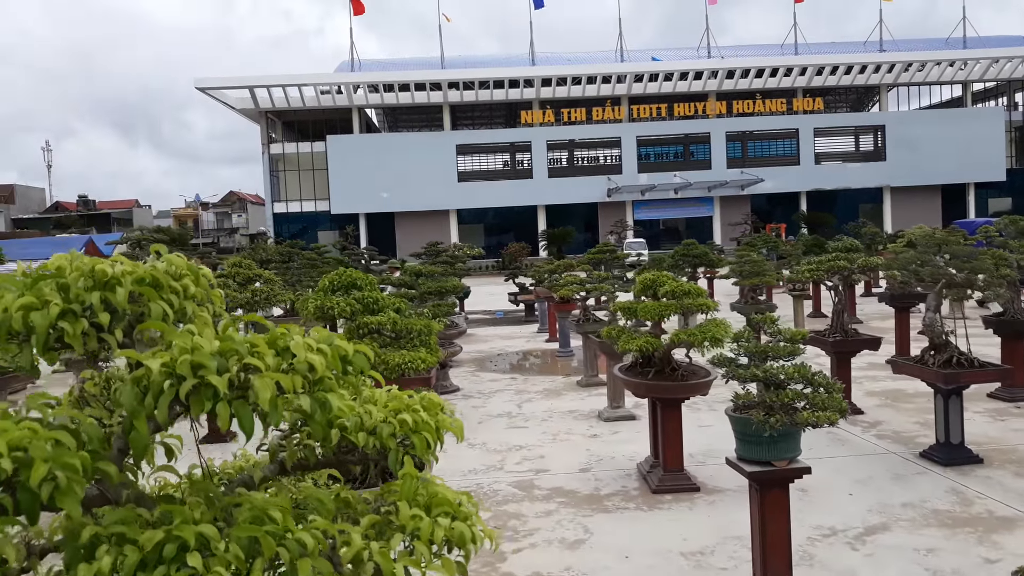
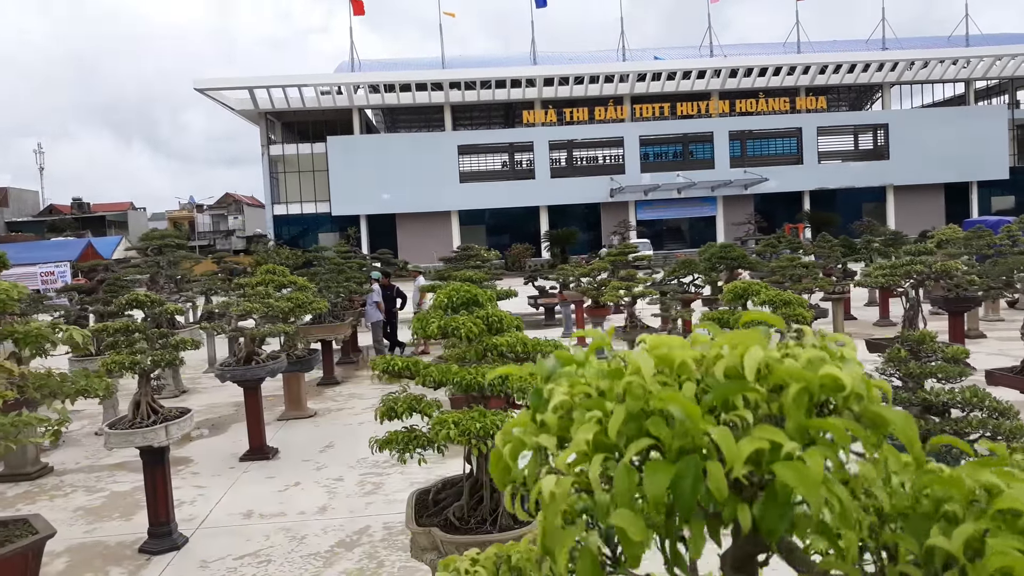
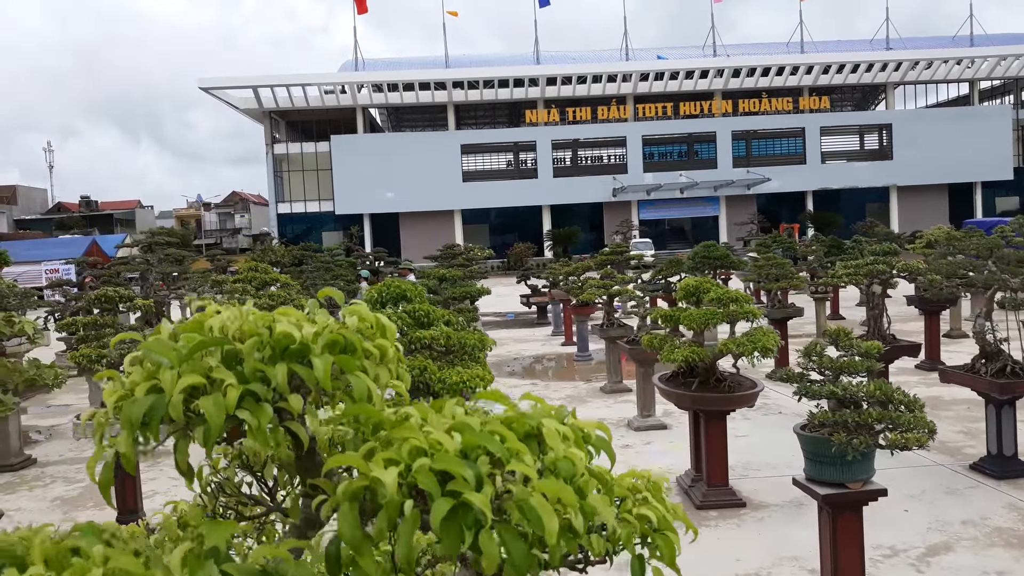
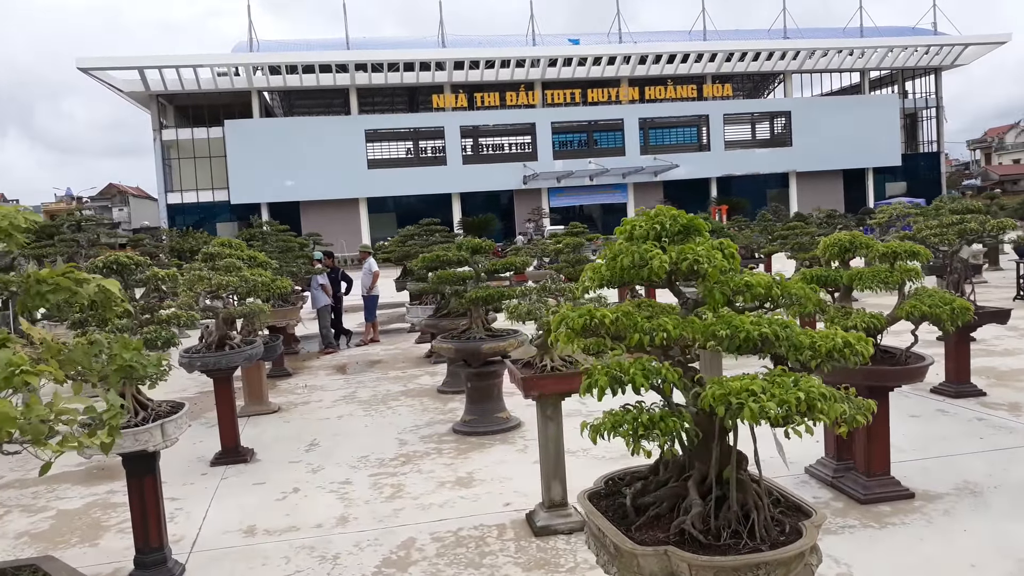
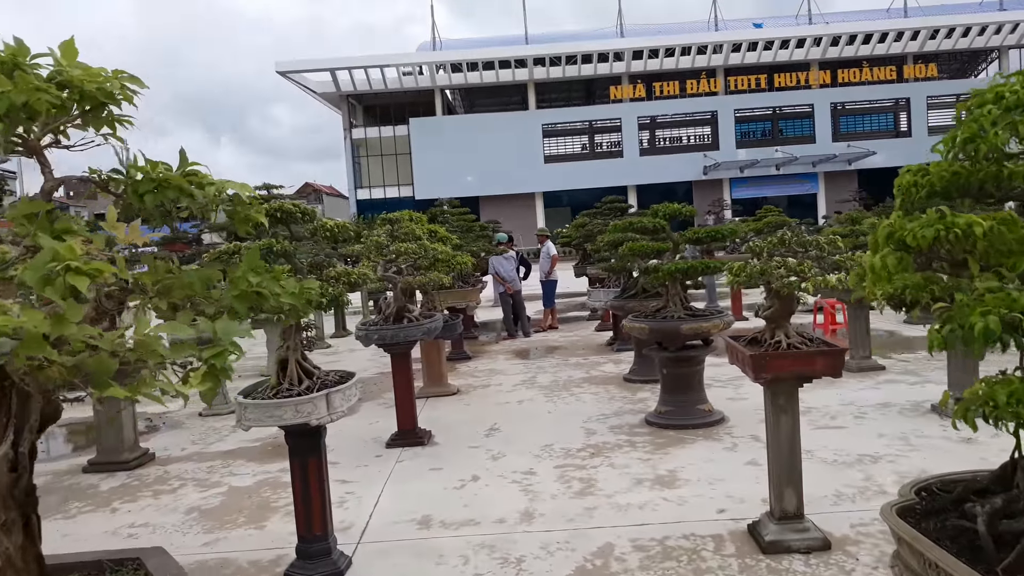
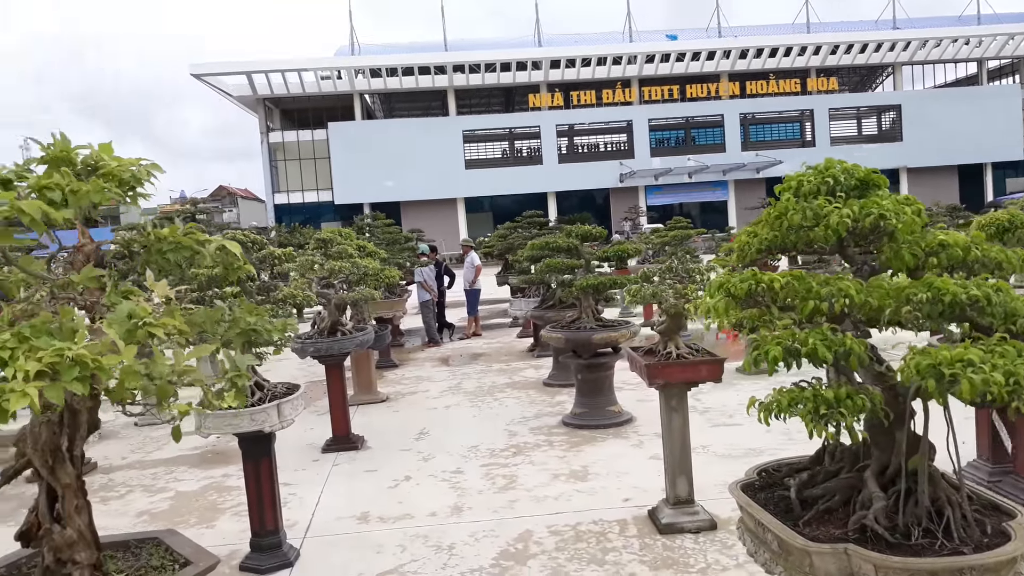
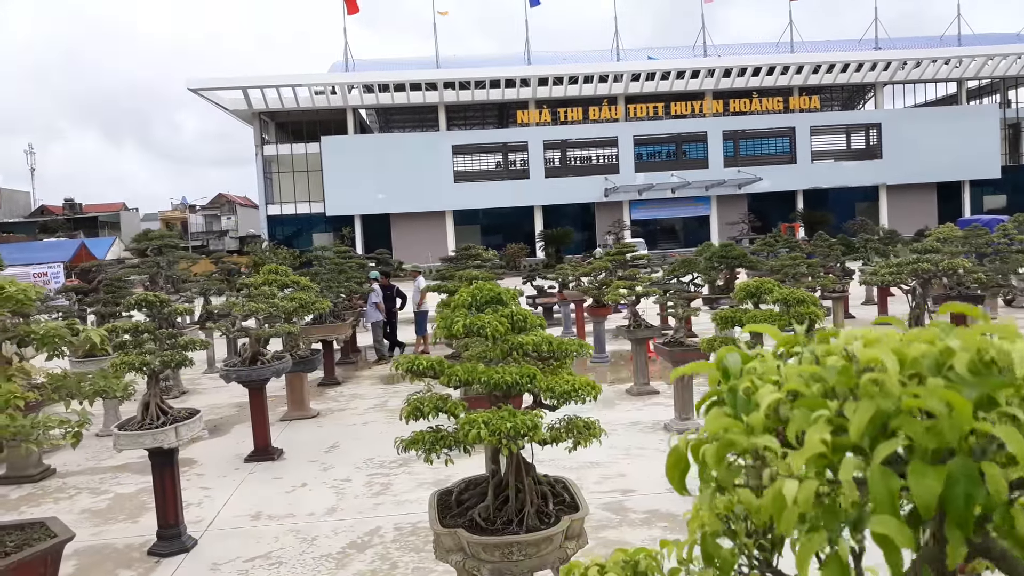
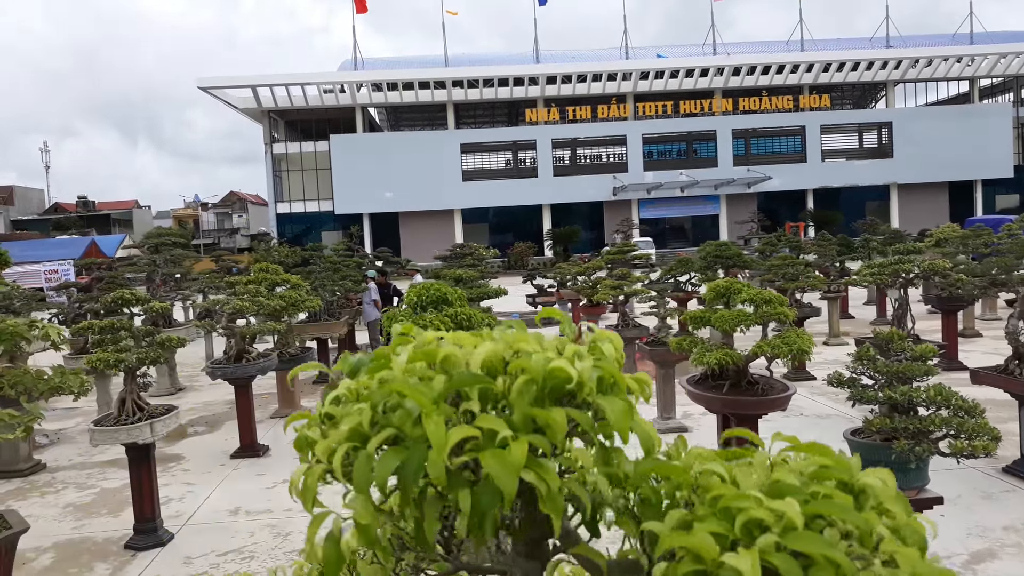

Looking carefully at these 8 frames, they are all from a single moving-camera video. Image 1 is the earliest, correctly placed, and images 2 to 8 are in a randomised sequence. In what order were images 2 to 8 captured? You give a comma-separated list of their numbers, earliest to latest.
3, 8, 2, 7, 4, 6, 5
